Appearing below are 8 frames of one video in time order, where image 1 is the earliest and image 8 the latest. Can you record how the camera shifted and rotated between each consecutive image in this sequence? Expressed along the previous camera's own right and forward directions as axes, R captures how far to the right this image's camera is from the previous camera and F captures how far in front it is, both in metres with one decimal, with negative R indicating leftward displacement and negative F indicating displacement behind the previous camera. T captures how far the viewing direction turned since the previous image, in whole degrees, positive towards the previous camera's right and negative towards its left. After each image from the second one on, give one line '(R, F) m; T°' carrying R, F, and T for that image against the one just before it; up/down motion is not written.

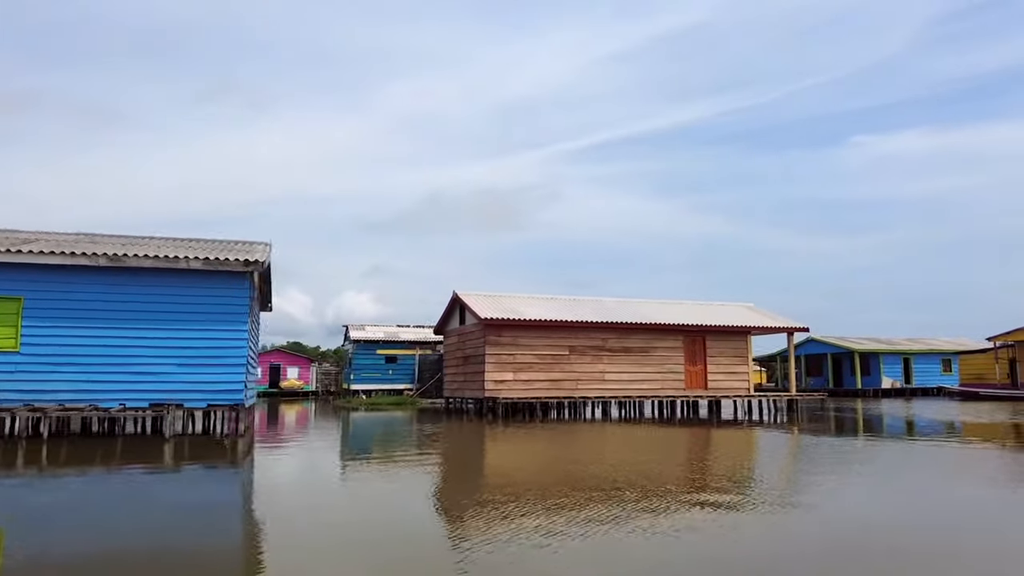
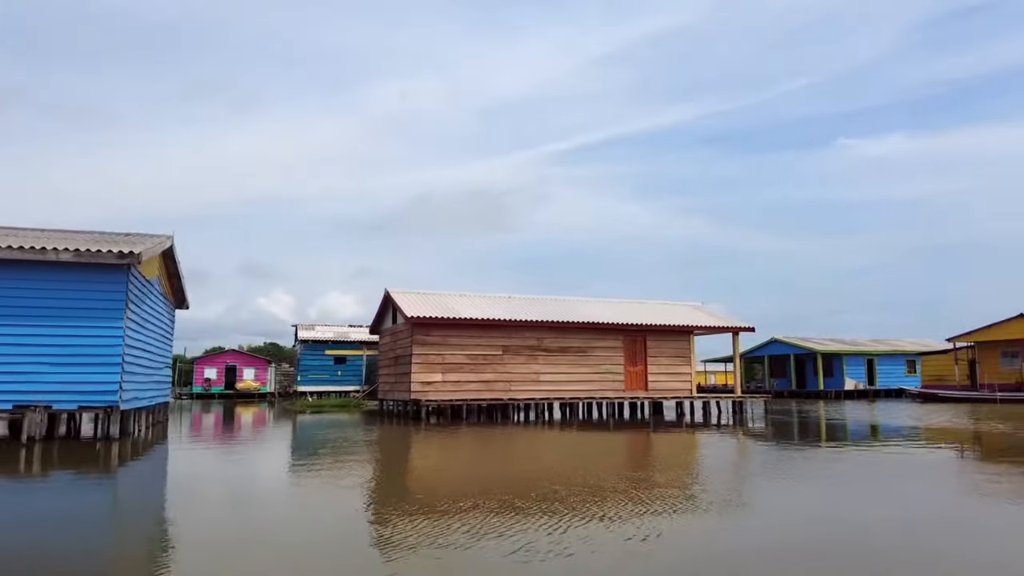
(+1.1, +0.7) m; +1°
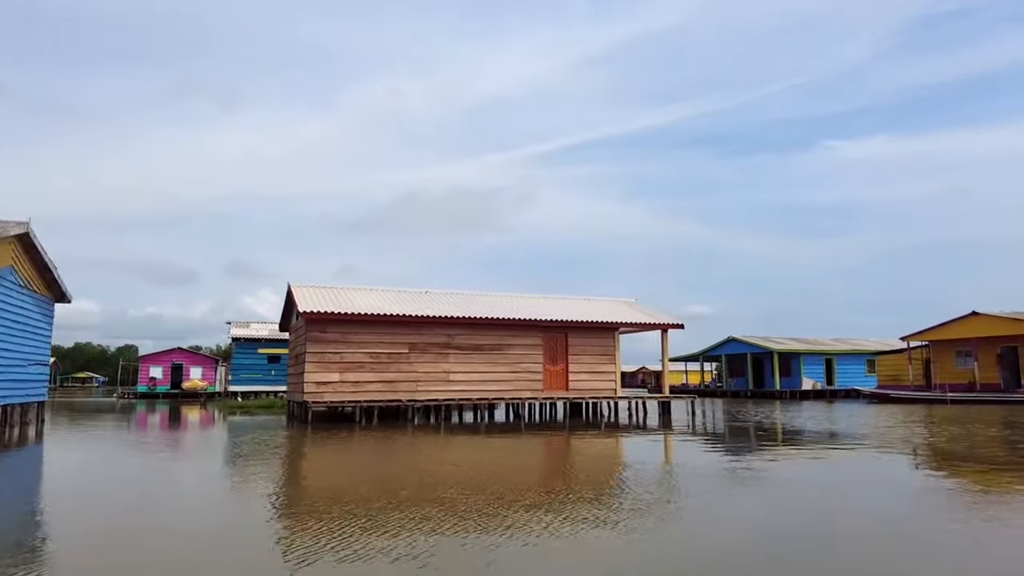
(+1.5, +1.0) m; +1°
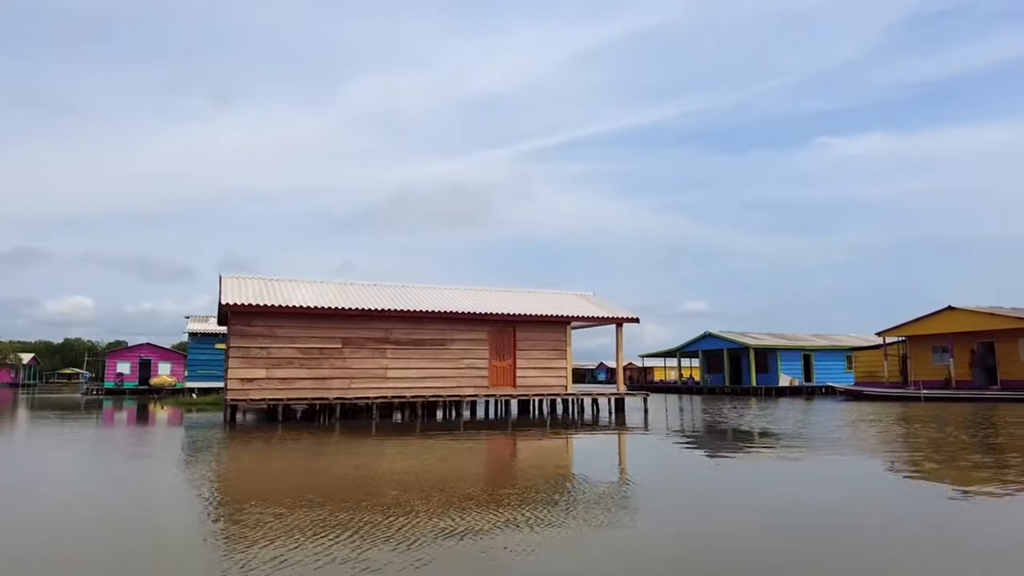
(+1.0, +0.7) m; 0°
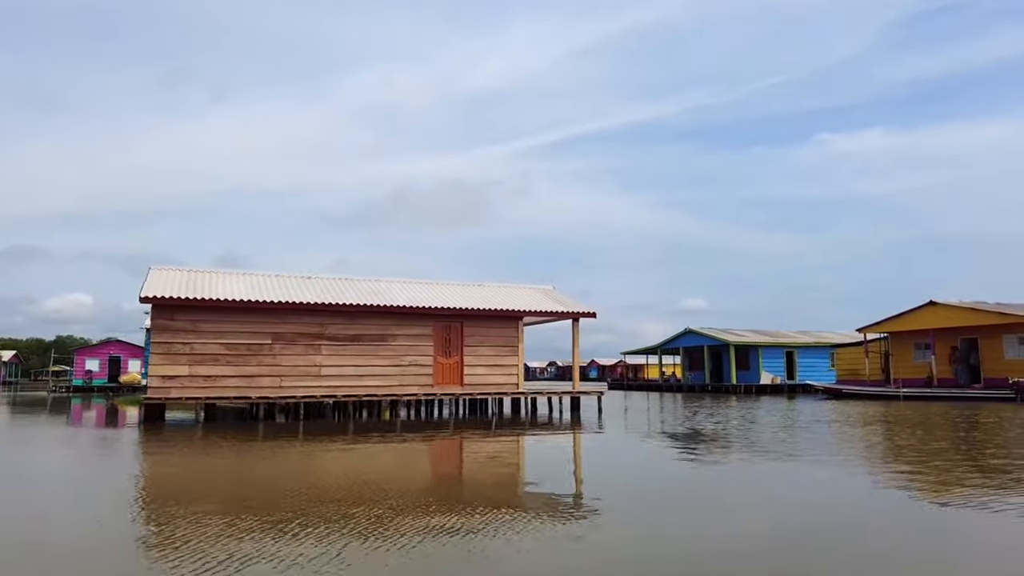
(+0.9, +0.8) m; 0°
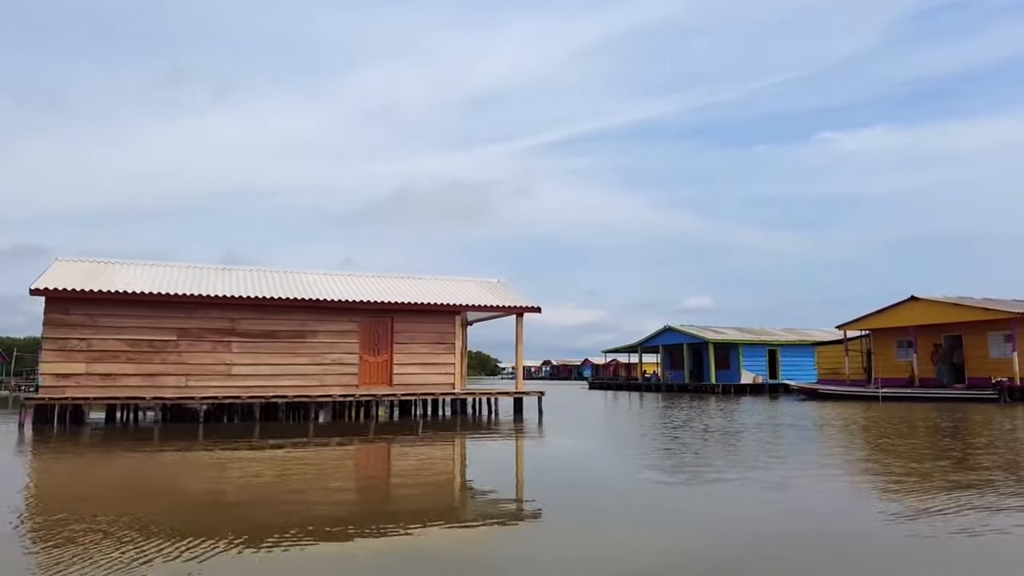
(+1.1, +1.1) m; 0°
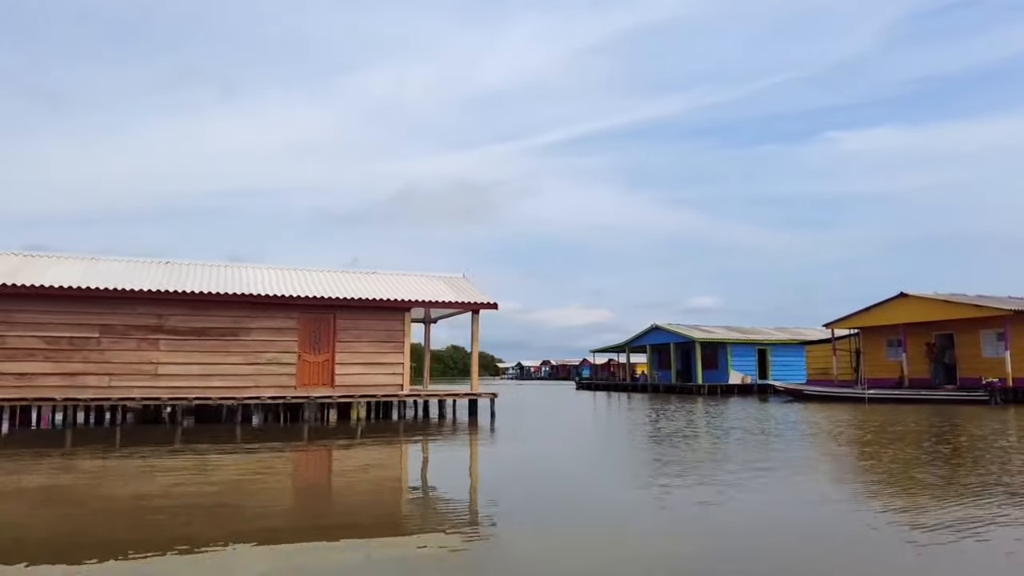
(+0.8, +0.8) m; 0°
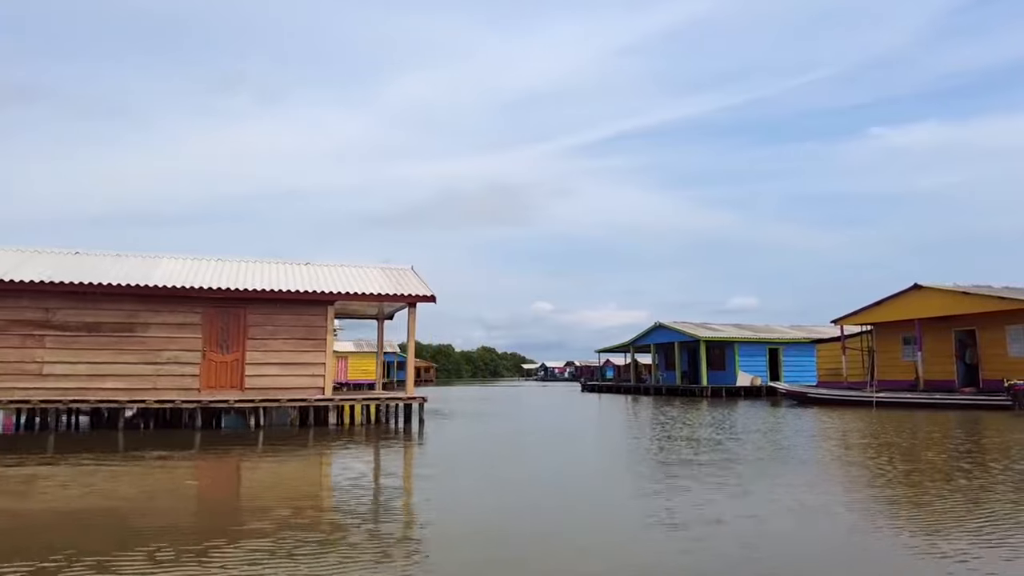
(+1.4, +1.5) m; -3°
